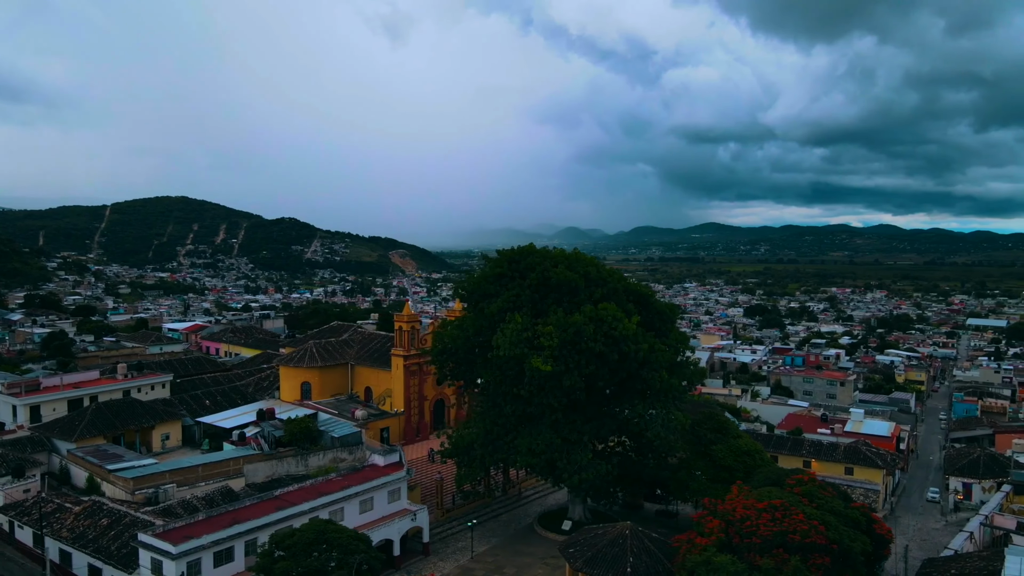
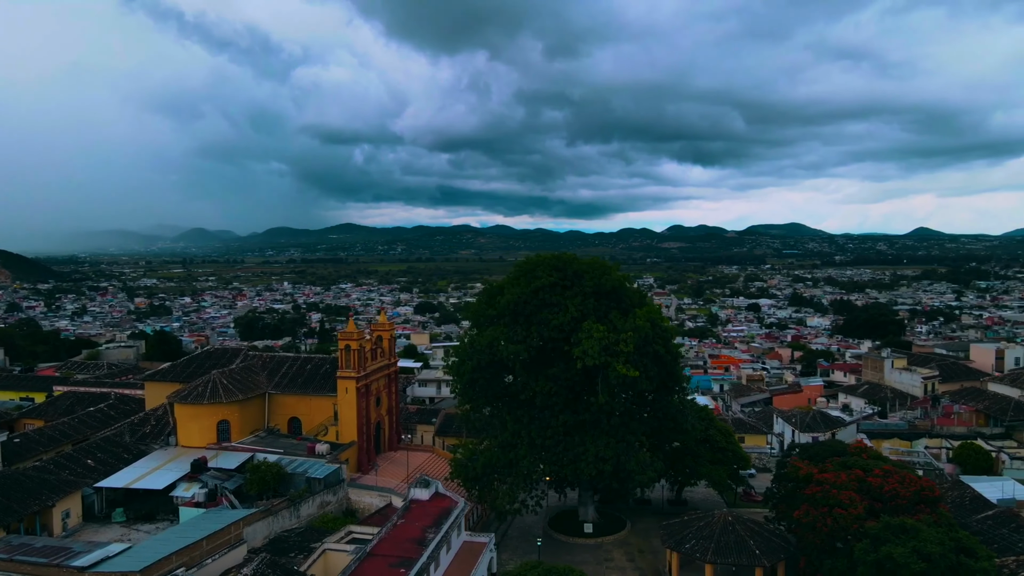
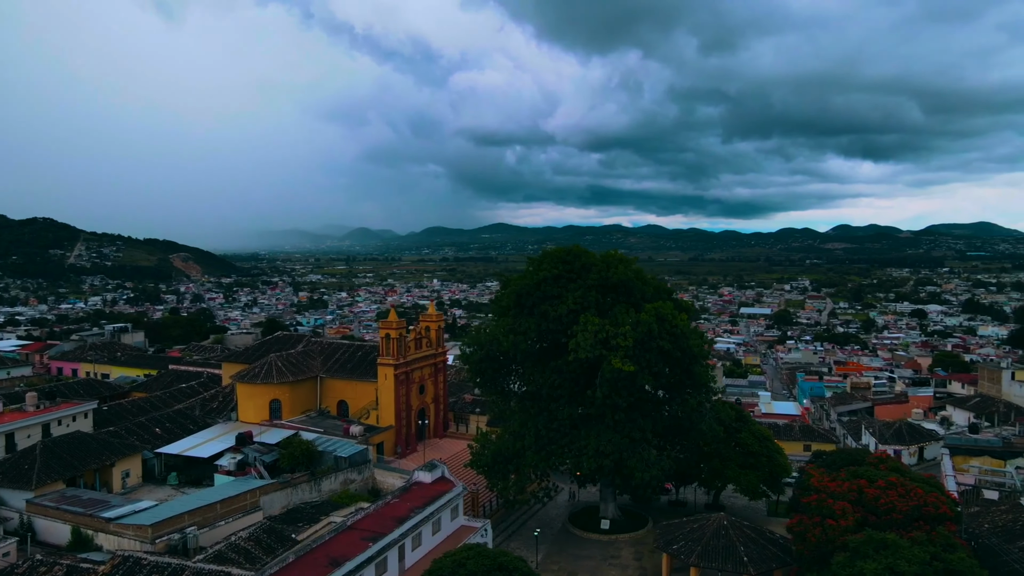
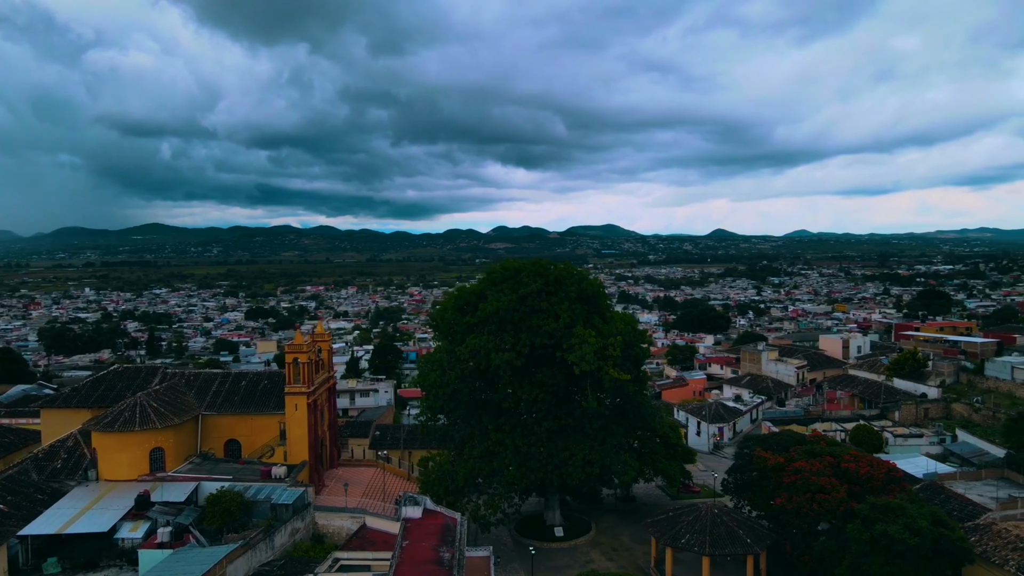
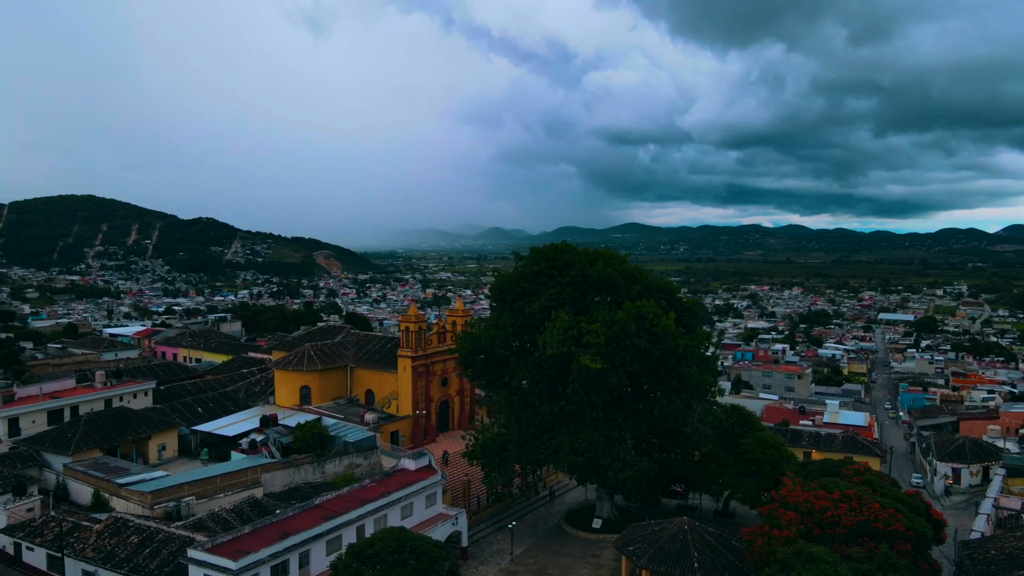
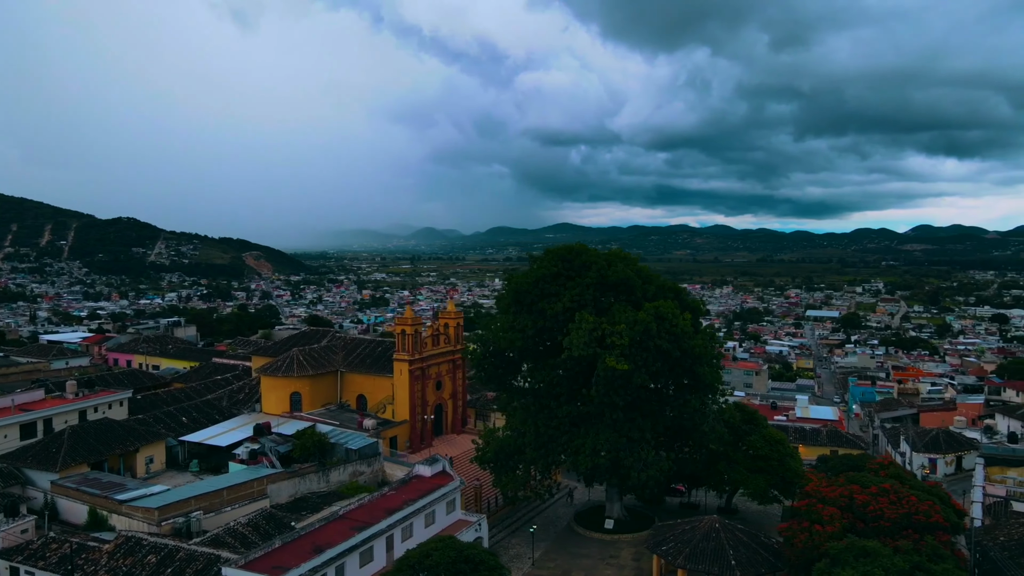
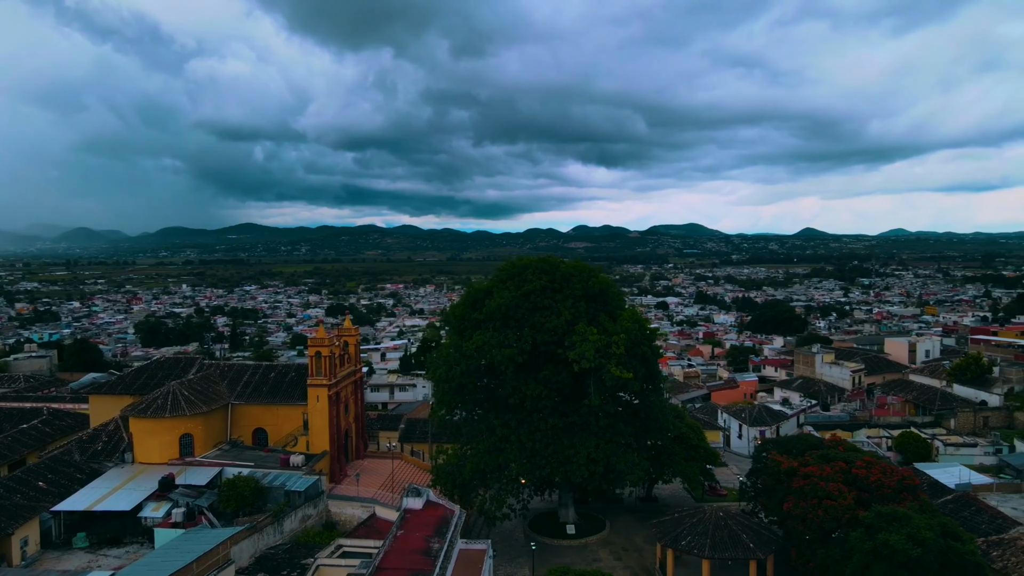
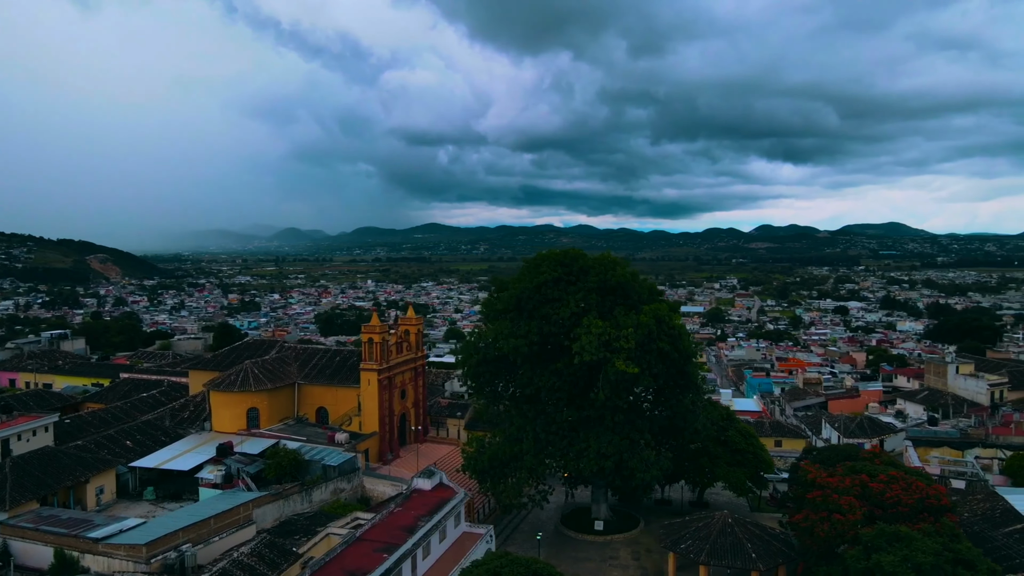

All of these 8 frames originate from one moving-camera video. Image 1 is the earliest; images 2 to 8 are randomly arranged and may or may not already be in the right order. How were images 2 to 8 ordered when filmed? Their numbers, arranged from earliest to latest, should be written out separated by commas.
5, 6, 3, 8, 2, 7, 4
